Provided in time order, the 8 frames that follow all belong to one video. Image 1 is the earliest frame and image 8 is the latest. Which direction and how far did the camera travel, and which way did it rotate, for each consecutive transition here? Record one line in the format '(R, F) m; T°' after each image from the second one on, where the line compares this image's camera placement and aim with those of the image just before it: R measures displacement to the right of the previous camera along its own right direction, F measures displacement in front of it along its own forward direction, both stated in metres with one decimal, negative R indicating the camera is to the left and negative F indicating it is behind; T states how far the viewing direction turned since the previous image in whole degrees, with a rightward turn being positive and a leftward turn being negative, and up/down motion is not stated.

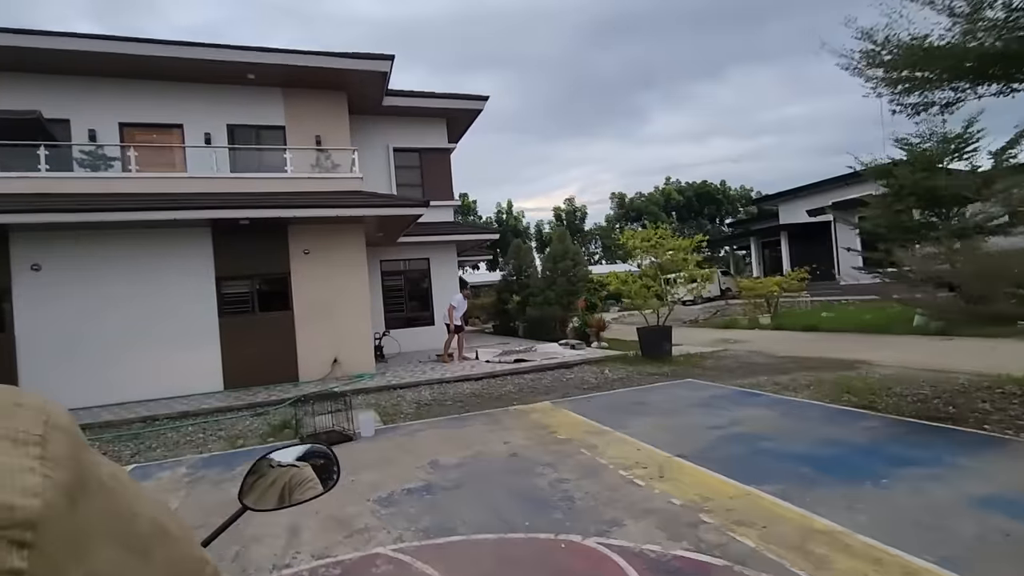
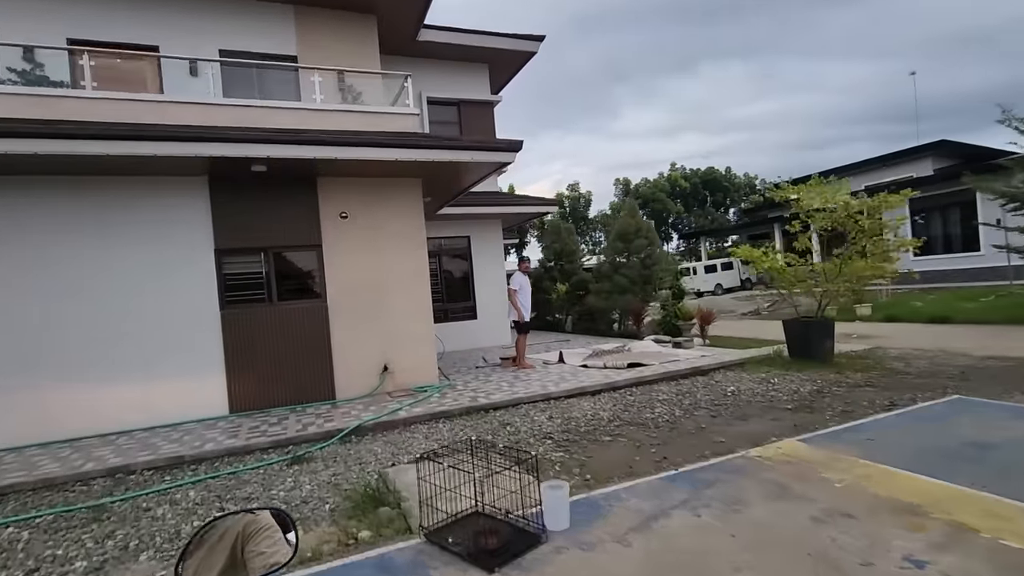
(-2.0, +2.7) m; +3°
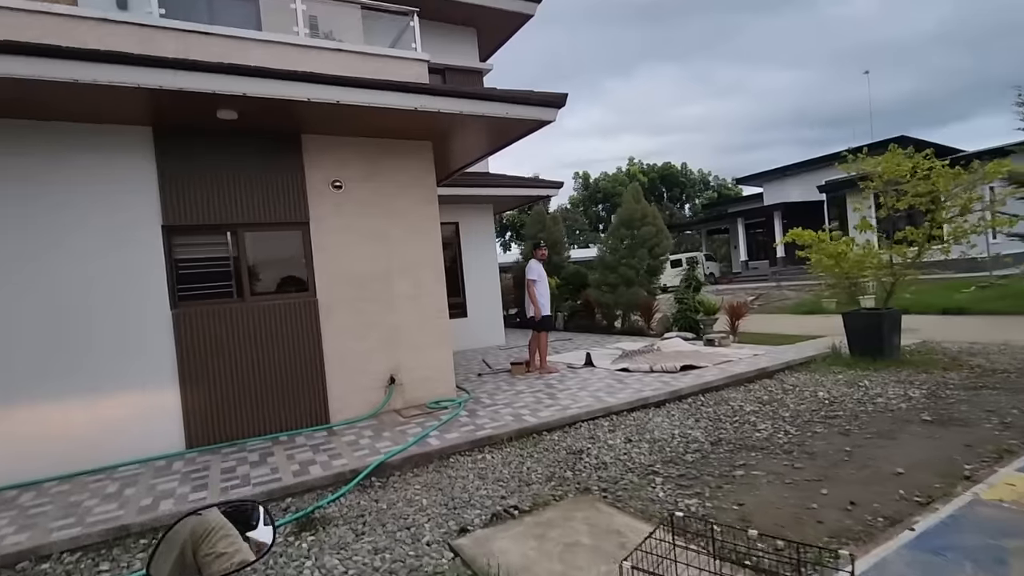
(-1.0, +1.4) m; +6°
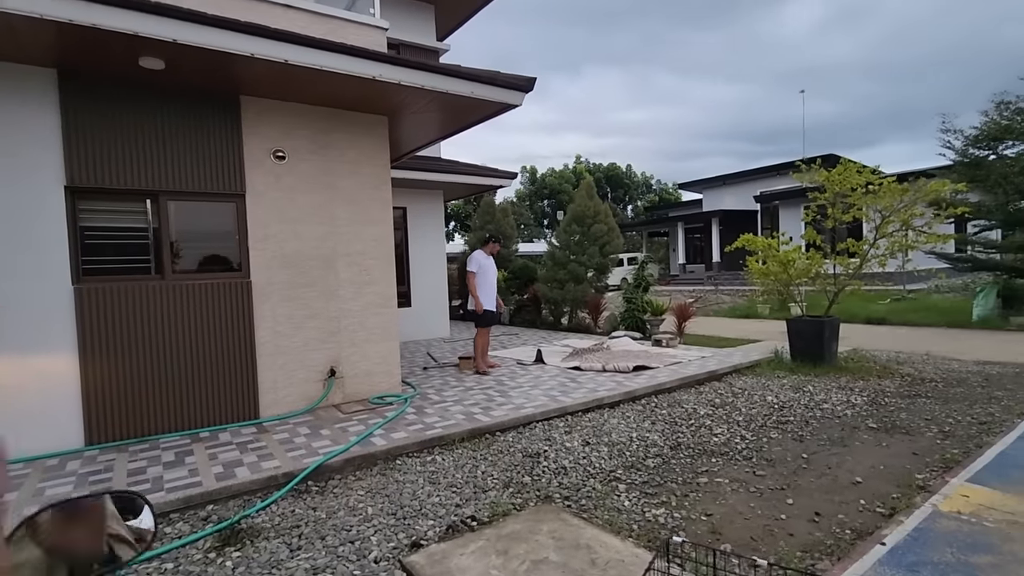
(-0.2, +0.3) m; +7°
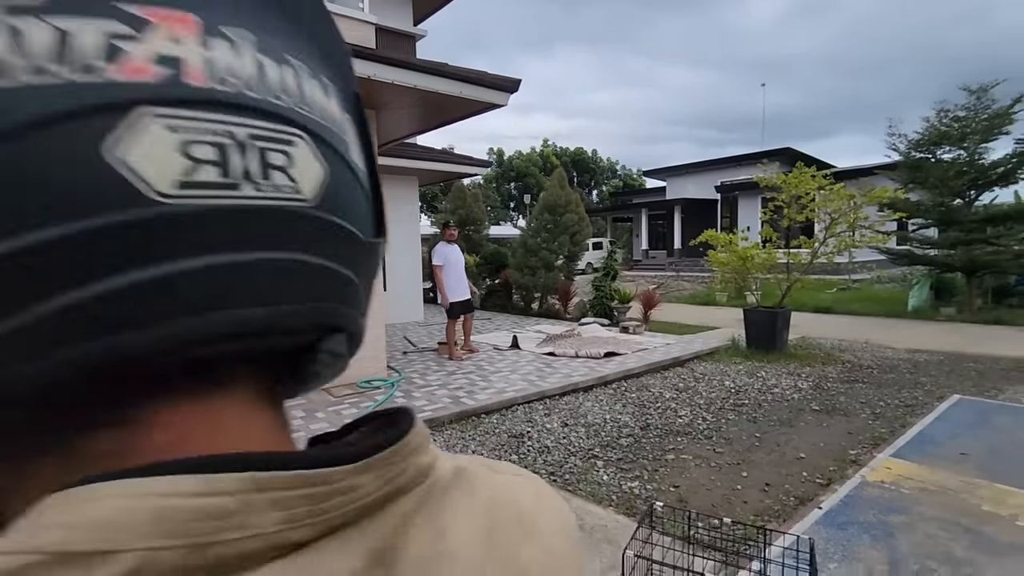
(-0.2, -0.3) m; +4°
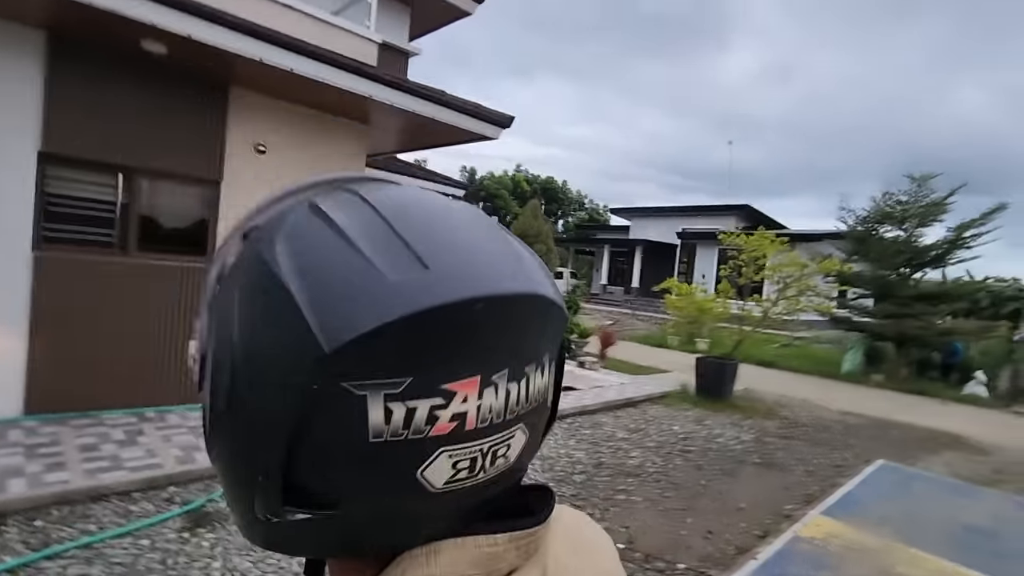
(-0.2, -0.1) m; +5°
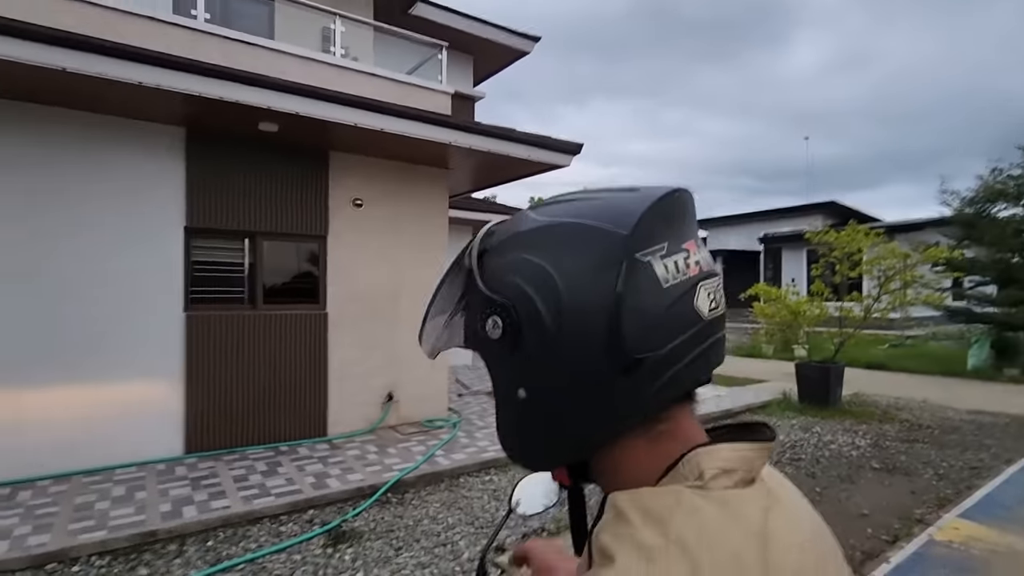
(-0.1, -0.2) m; -8°
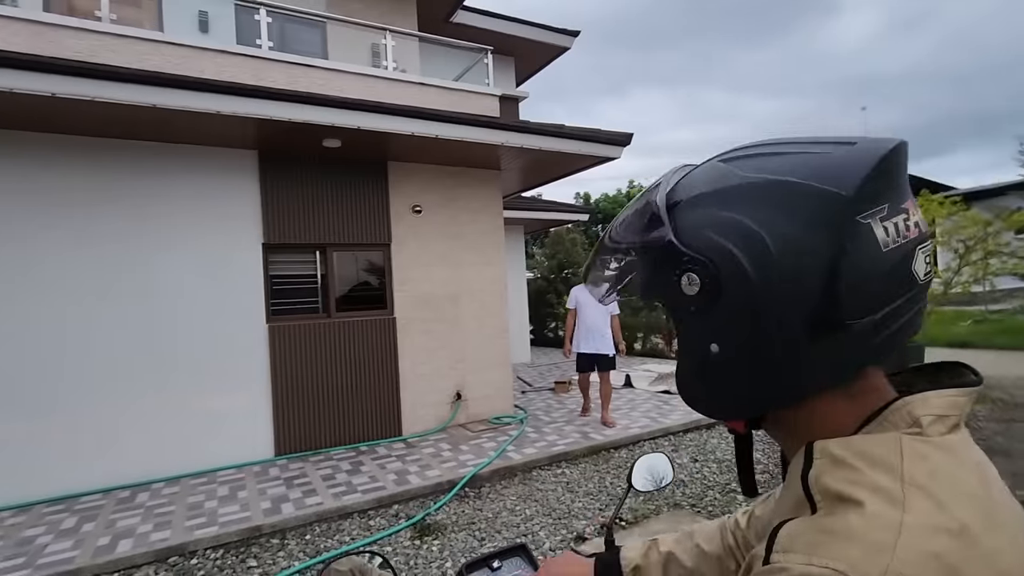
(-0.1, -0.1) m; -5°
